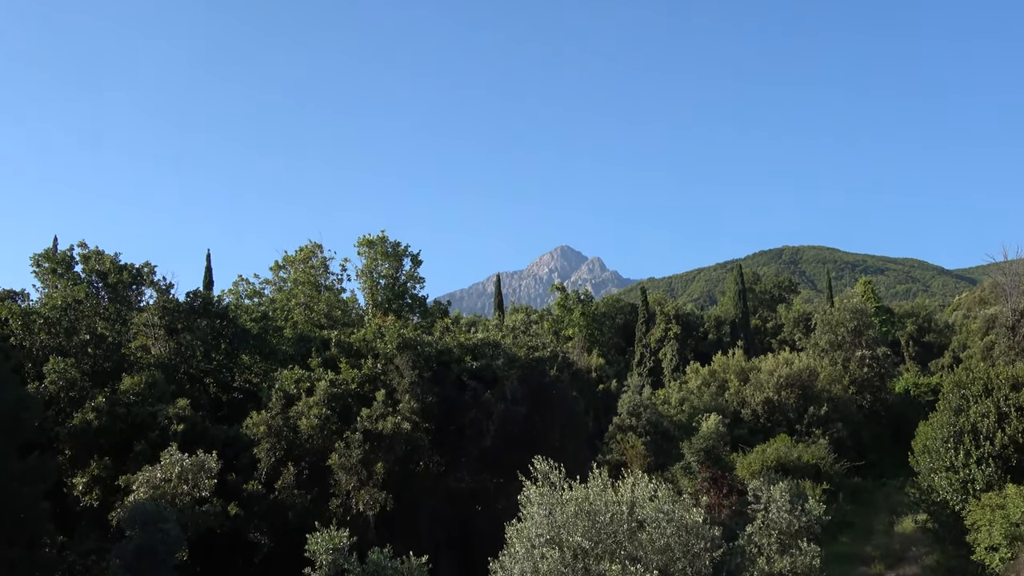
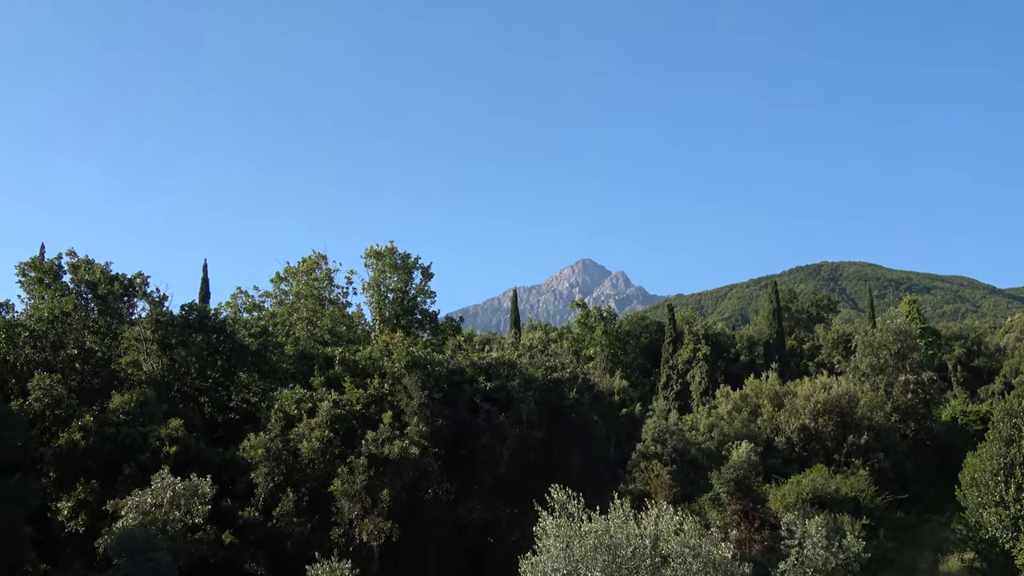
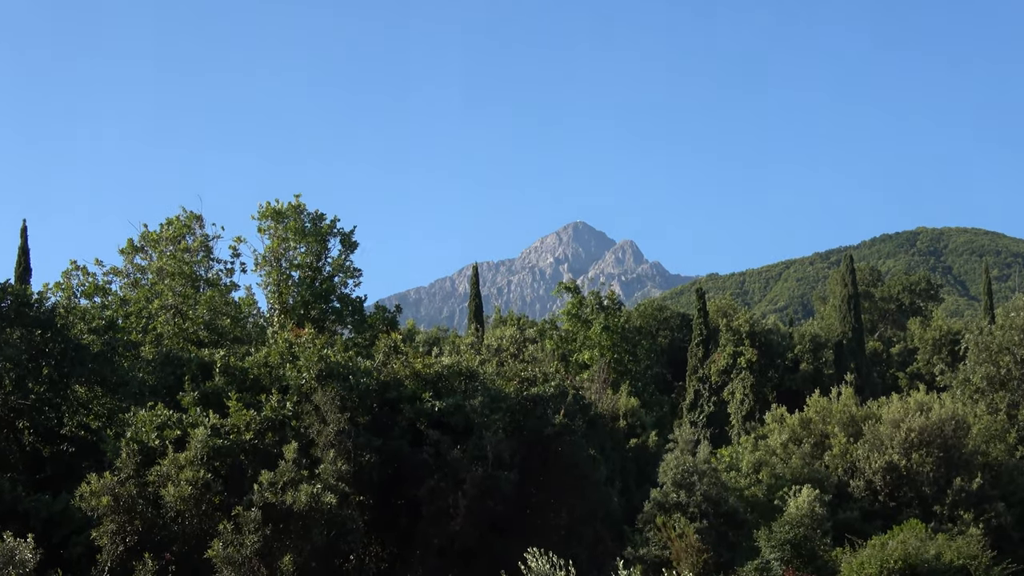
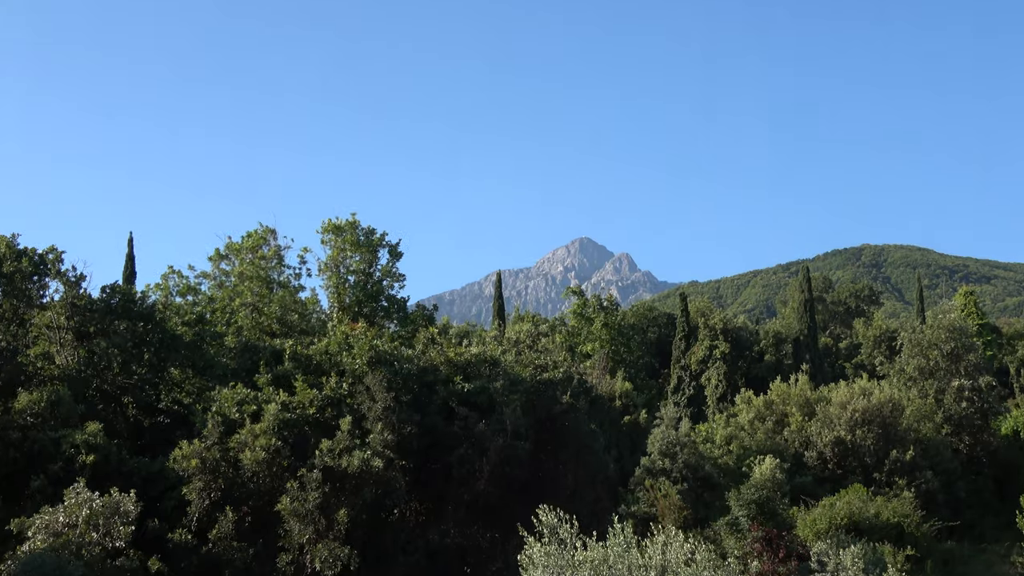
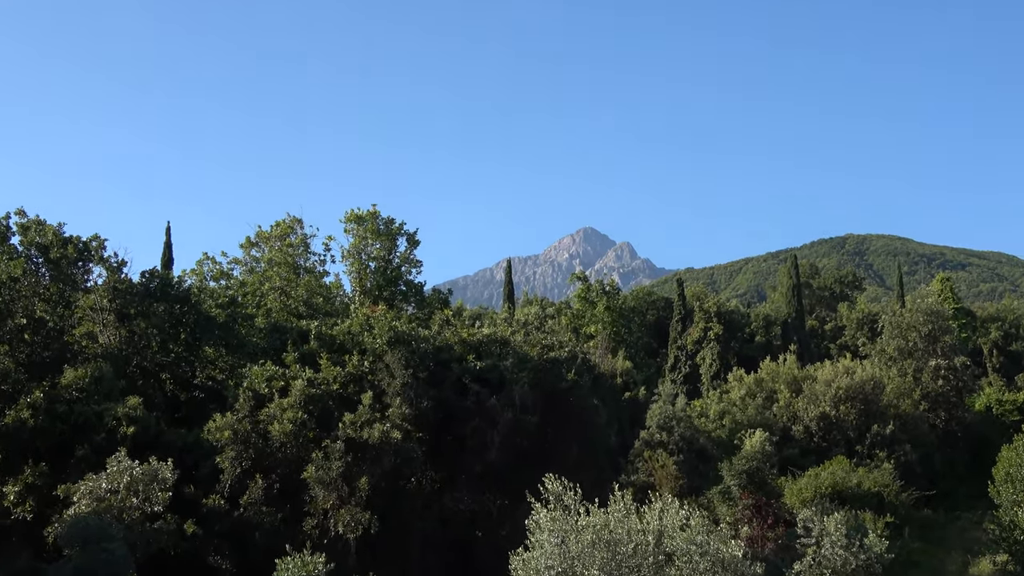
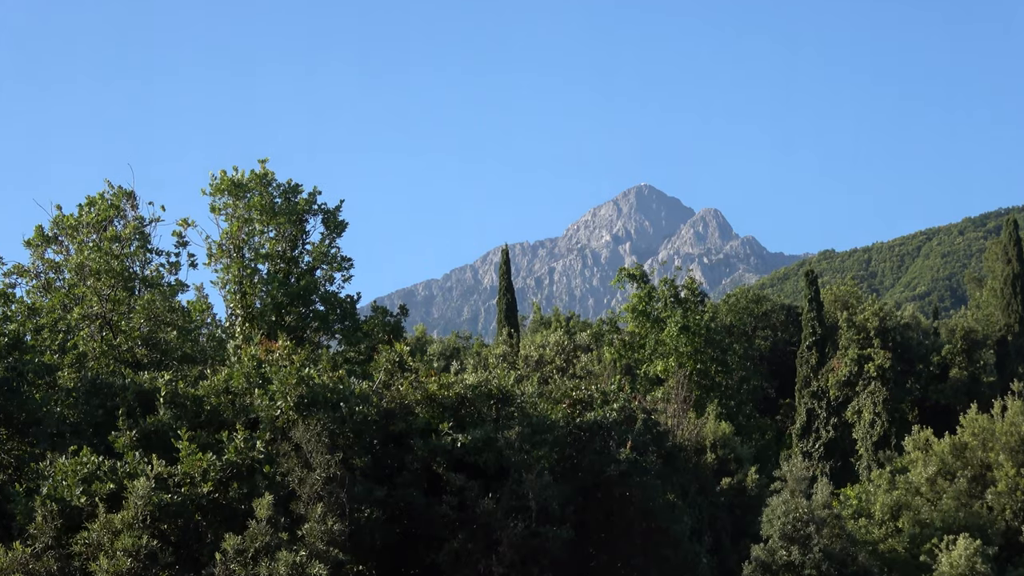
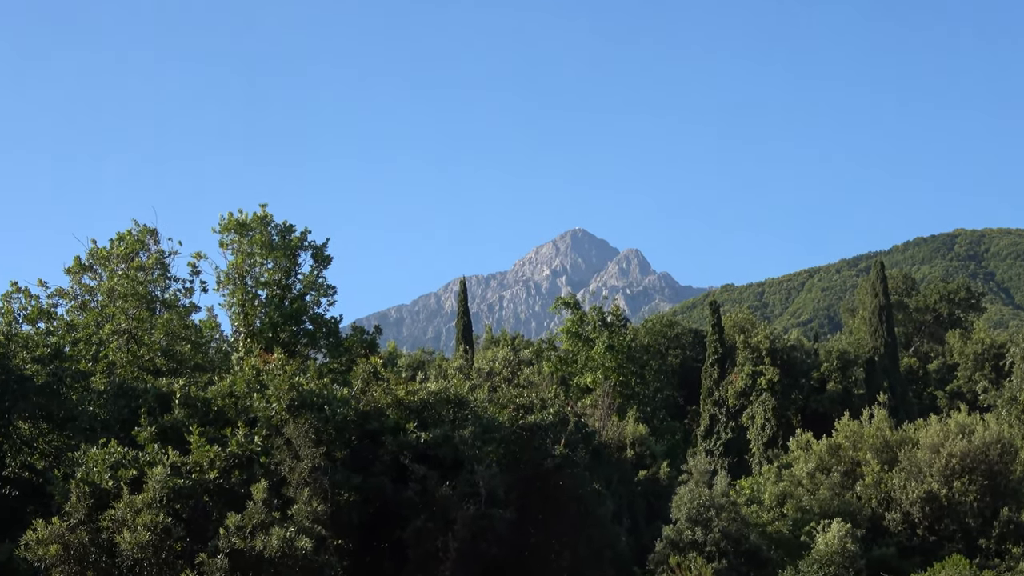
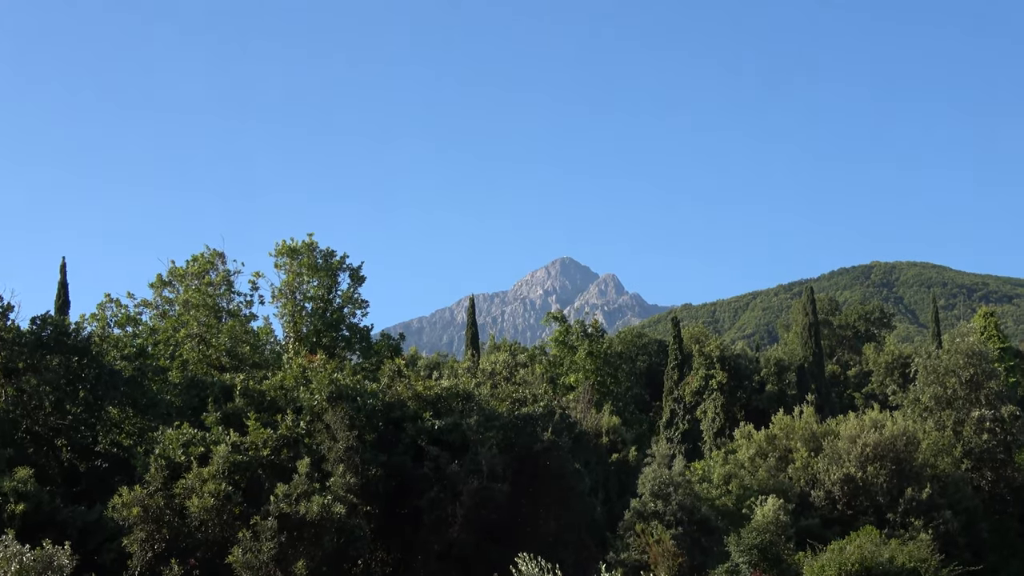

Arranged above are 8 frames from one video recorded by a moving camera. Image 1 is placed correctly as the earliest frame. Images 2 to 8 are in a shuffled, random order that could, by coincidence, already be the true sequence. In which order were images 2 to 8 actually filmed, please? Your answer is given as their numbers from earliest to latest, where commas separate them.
2, 5, 4, 8, 3, 7, 6
